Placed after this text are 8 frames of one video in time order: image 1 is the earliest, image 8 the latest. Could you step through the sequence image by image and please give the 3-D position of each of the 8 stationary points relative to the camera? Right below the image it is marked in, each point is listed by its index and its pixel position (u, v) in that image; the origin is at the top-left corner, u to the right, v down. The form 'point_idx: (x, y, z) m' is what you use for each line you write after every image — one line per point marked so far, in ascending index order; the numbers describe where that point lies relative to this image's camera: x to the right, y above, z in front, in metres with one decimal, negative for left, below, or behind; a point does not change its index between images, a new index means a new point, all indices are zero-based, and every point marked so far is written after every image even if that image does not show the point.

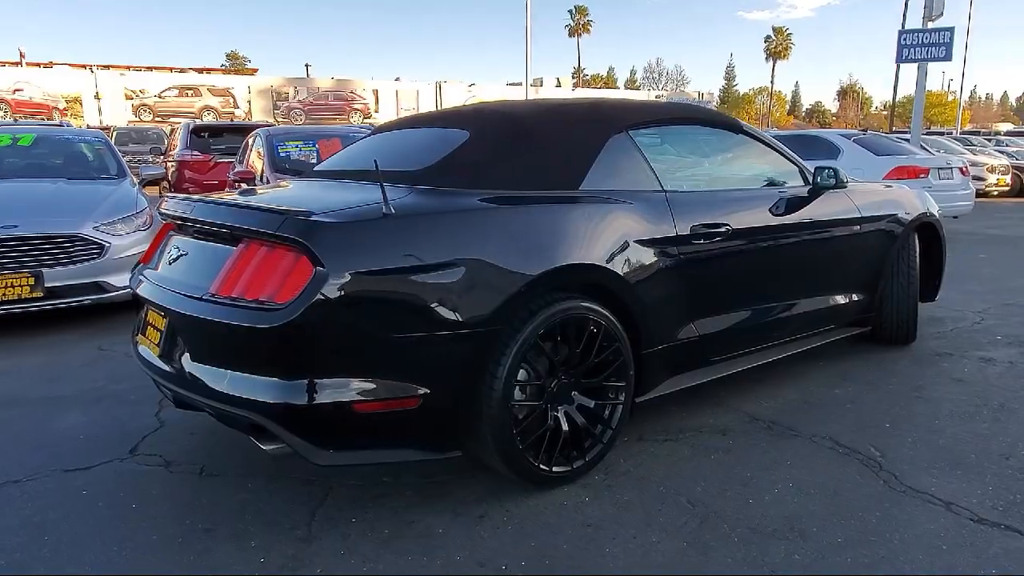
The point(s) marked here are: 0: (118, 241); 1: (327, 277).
0: (-3.1, +0.4, +6.0) m
1: (-0.6, 0.0, +2.6) m
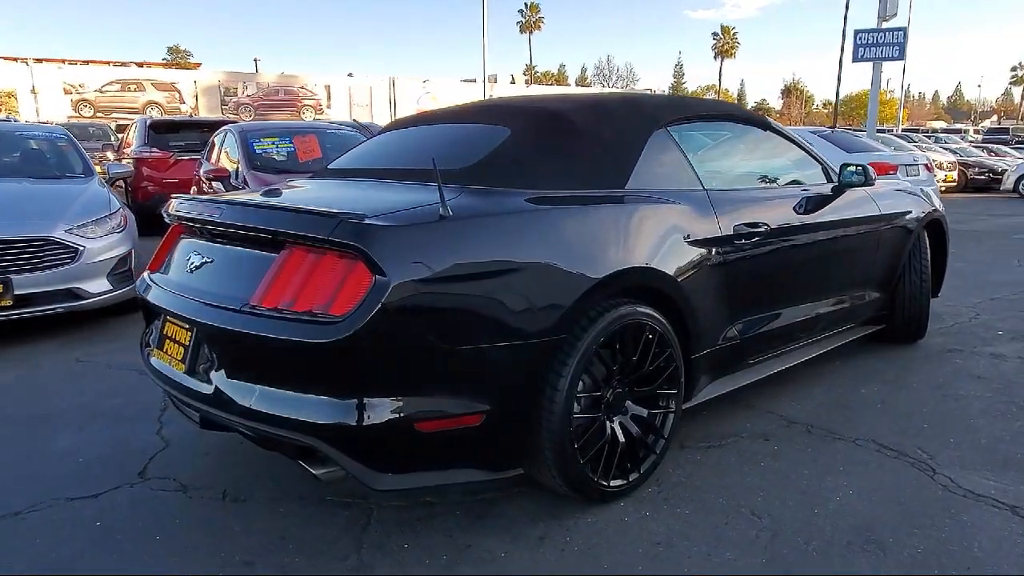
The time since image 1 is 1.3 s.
0: (-3.1, +0.3, +5.6) m
1: (-0.4, 0.0, +2.4) m
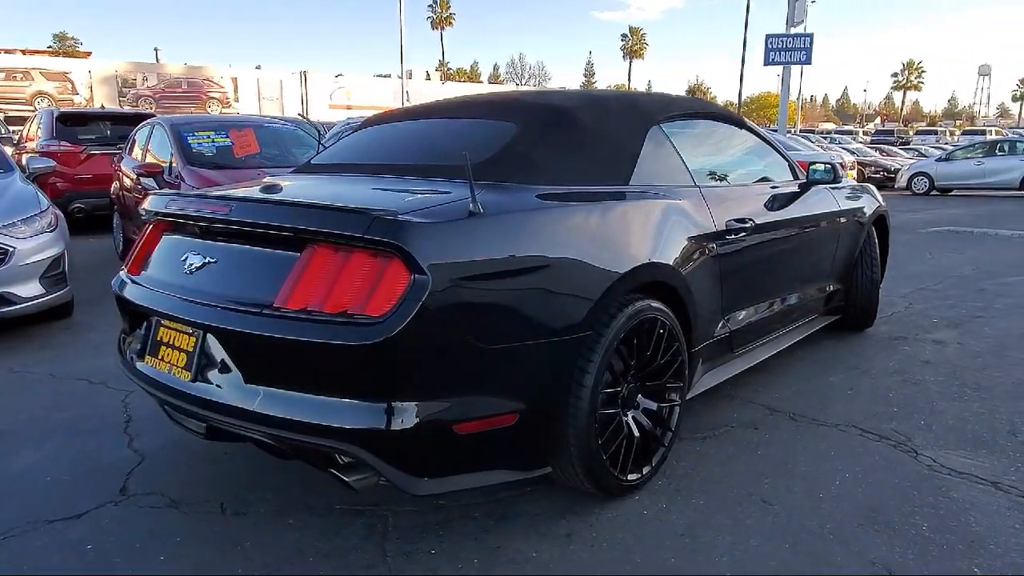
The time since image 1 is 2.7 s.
0: (-3.3, +0.3, +5.2) m
1: (-0.2, 0.0, +2.4) m
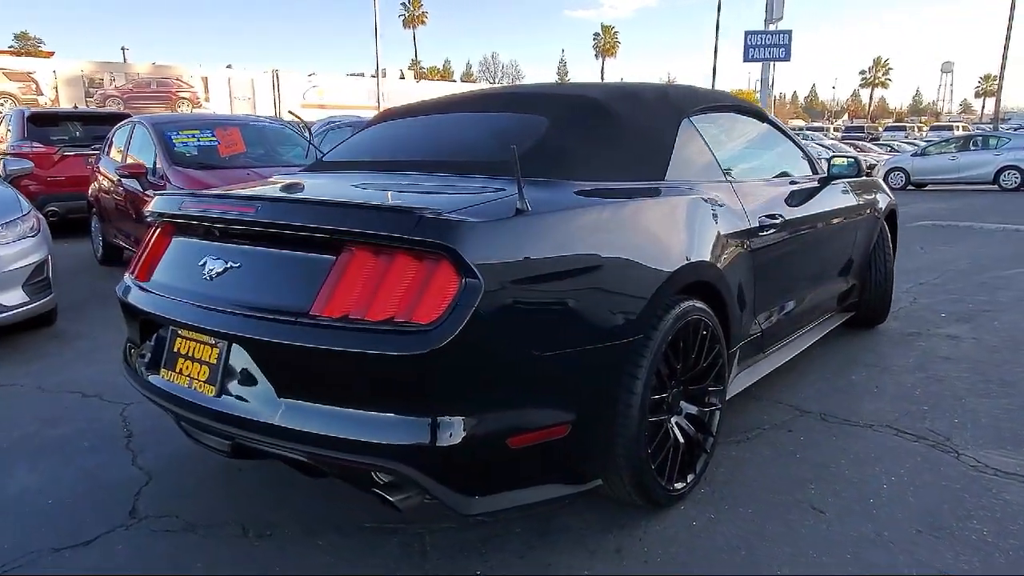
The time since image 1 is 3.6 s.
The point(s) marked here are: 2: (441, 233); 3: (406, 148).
0: (-3.2, +0.2, +4.9) m
1: (-0.1, 0.0, +2.2) m
2: (-0.2, +0.2, +2.2) m
3: (-0.4, +0.6, +3.4) m
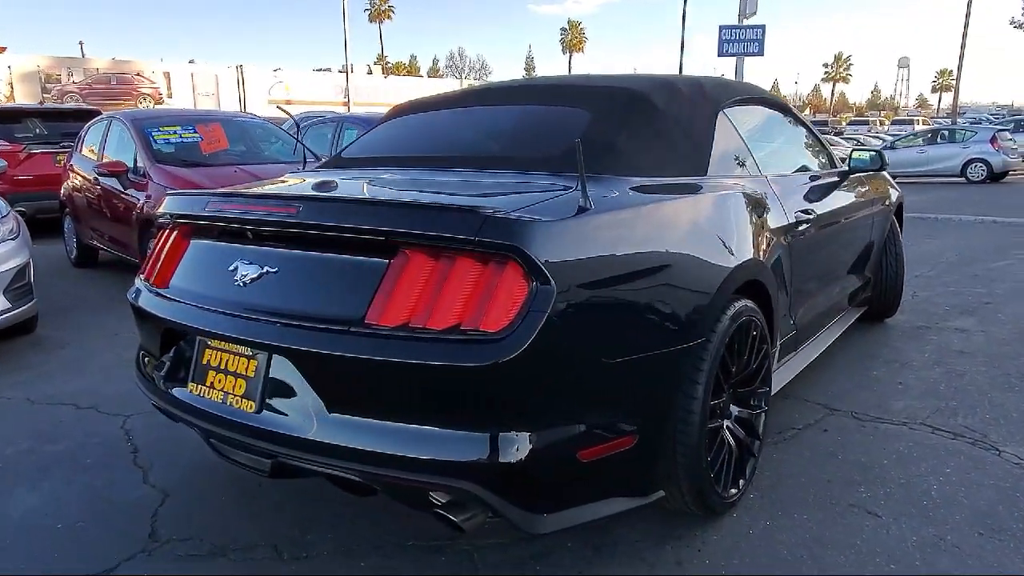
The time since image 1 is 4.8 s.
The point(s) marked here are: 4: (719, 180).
0: (-3.2, +0.2, +4.7) m
1: (+0.1, 0.0, +2.0) m
2: (0.0, +0.1, +2.0) m
3: (-0.3, +0.6, +3.2) m
4: (+0.8, +0.4, +3.0) m
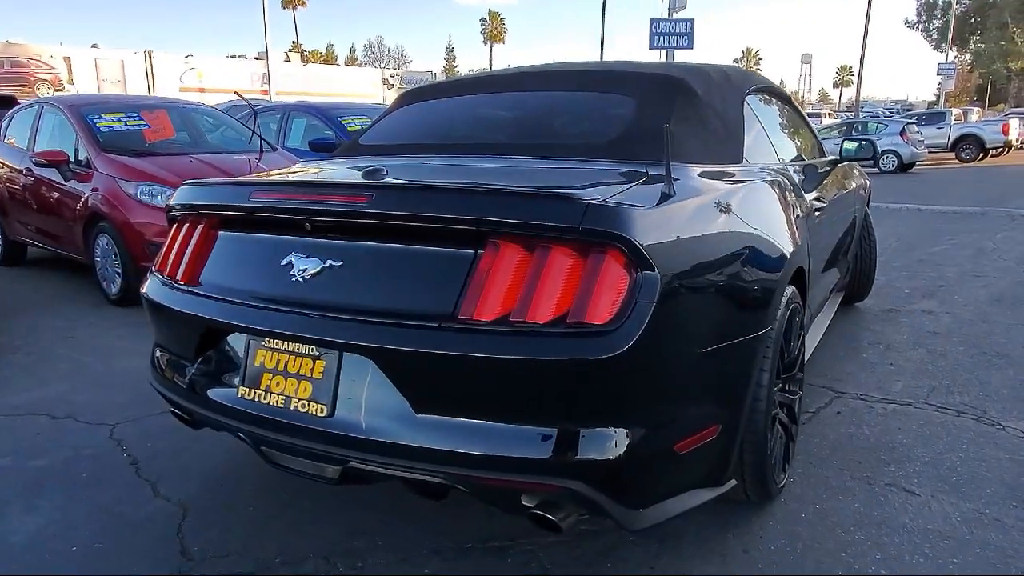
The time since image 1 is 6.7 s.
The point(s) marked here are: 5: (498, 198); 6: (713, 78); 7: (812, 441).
0: (-3.2, +0.2, +4.2) m
1: (+0.4, 0.0, +2.0) m
2: (+0.2, +0.2, +2.0) m
3: (-0.2, +0.6, +3.1) m
4: (+0.9, +0.5, +3.0) m
5: (0.0, +0.2, +2.1) m
6: (+0.8, +0.9, +3.2) m
7: (+1.3, -0.7, +3.3) m
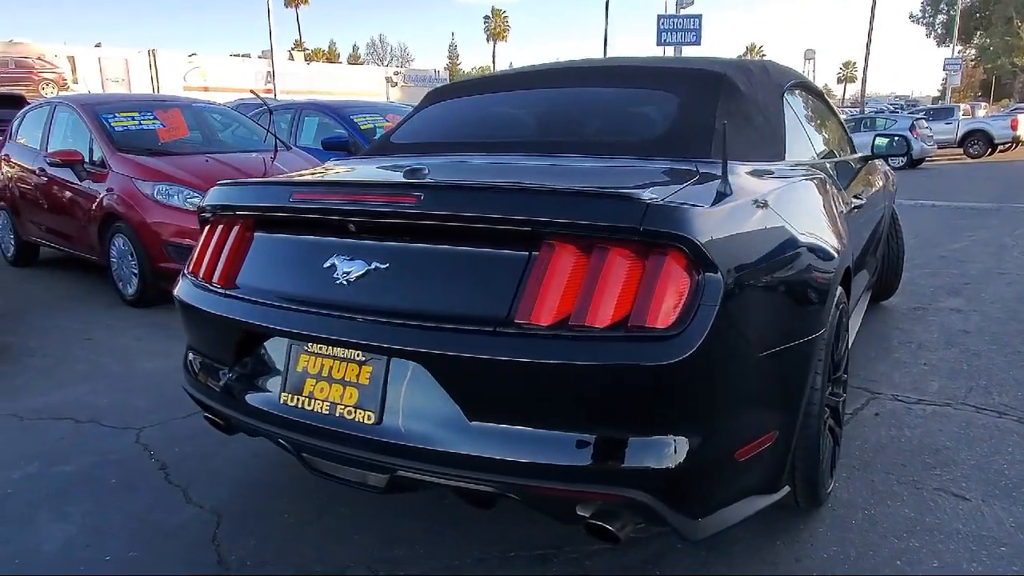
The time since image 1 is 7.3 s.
0: (-3.0, +0.2, +4.2) m
1: (+0.5, 0.0, +1.9) m
2: (+0.4, +0.2, +1.9) m
3: (0.0, +0.6, +3.0) m
4: (+1.1, +0.5, +2.9) m
5: (+0.1, +0.2, +2.0) m
6: (+1.0, +0.9, +3.1) m
7: (+1.4, -0.7, +3.3) m
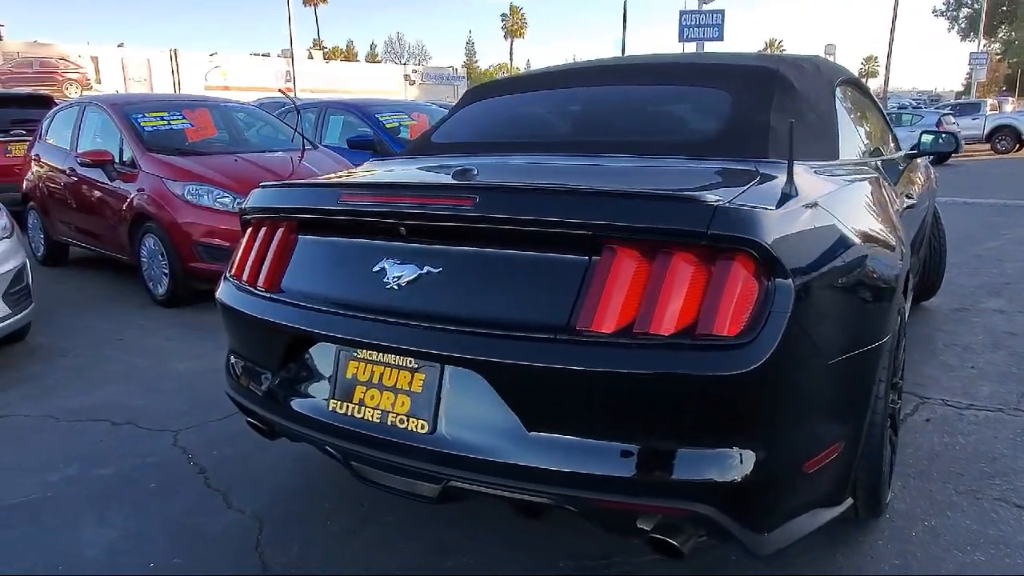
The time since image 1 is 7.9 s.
0: (-2.8, +0.2, +4.2) m
1: (+0.6, 0.0, +1.8) m
2: (+0.5, +0.1, +1.8) m
3: (+0.1, +0.6, +3.0) m
4: (+1.2, +0.5, +2.8) m
5: (+0.2, +0.2, +1.9) m
6: (+1.1, +0.9, +3.0) m
7: (+1.6, -0.7, +3.2) m
